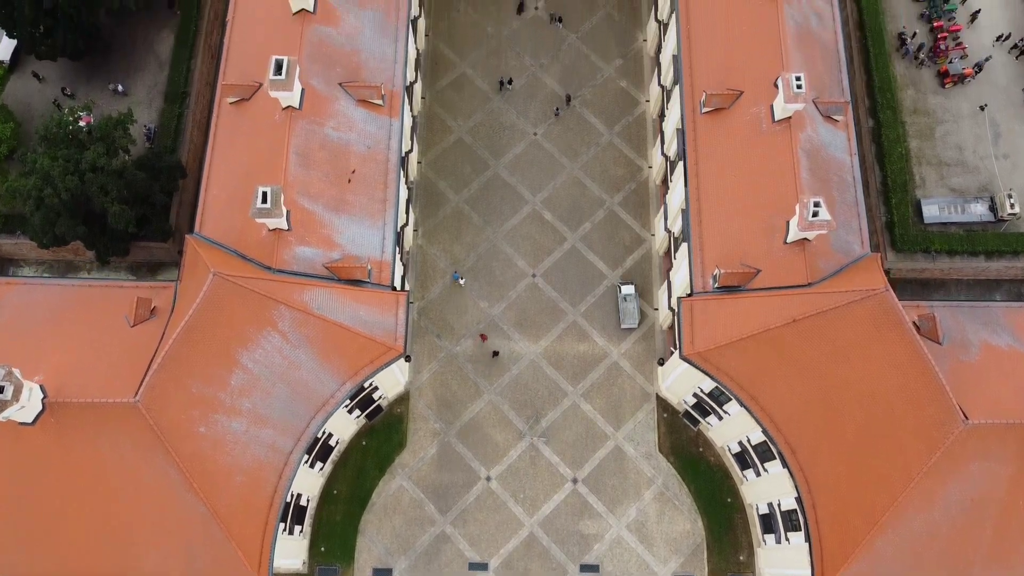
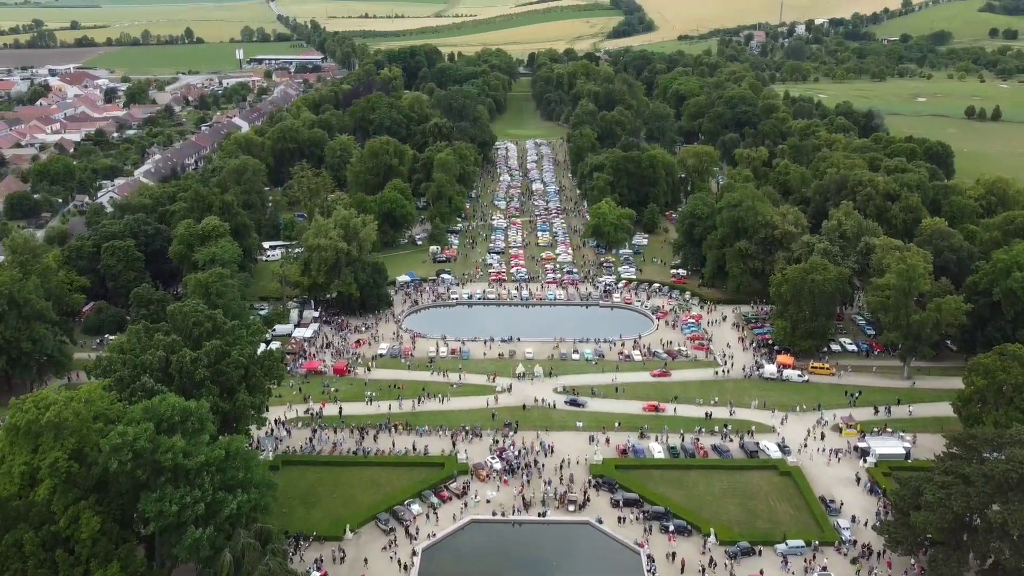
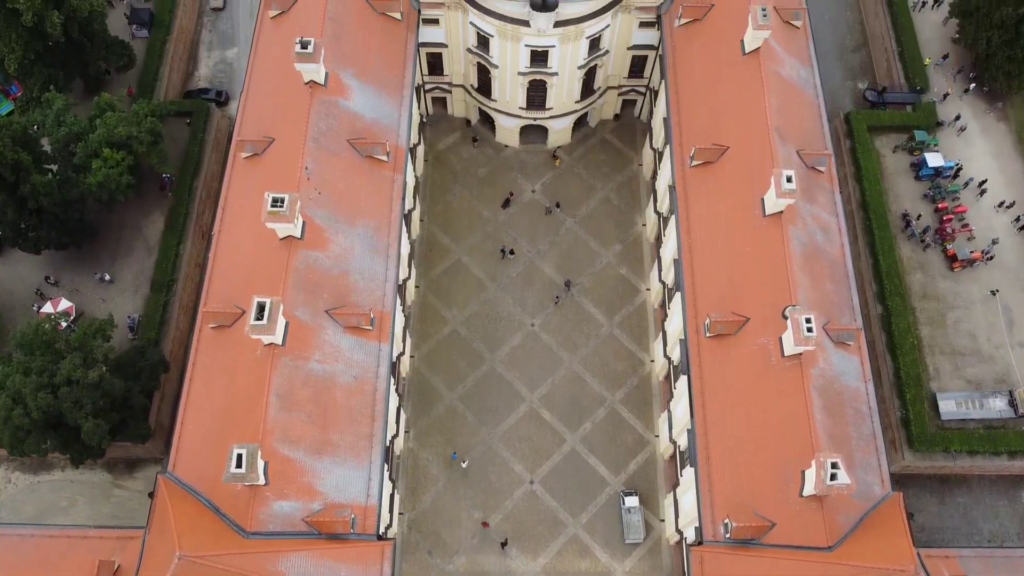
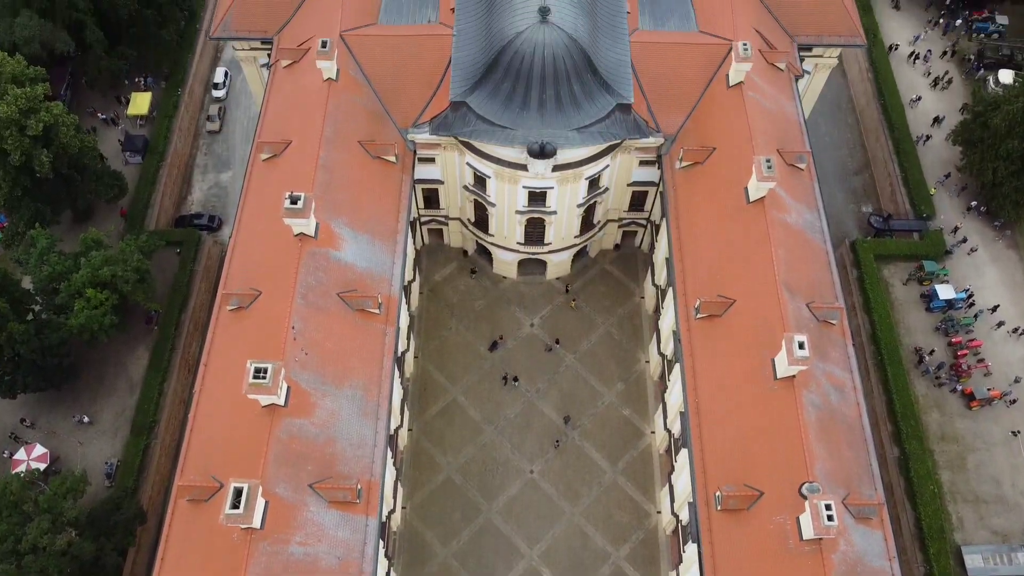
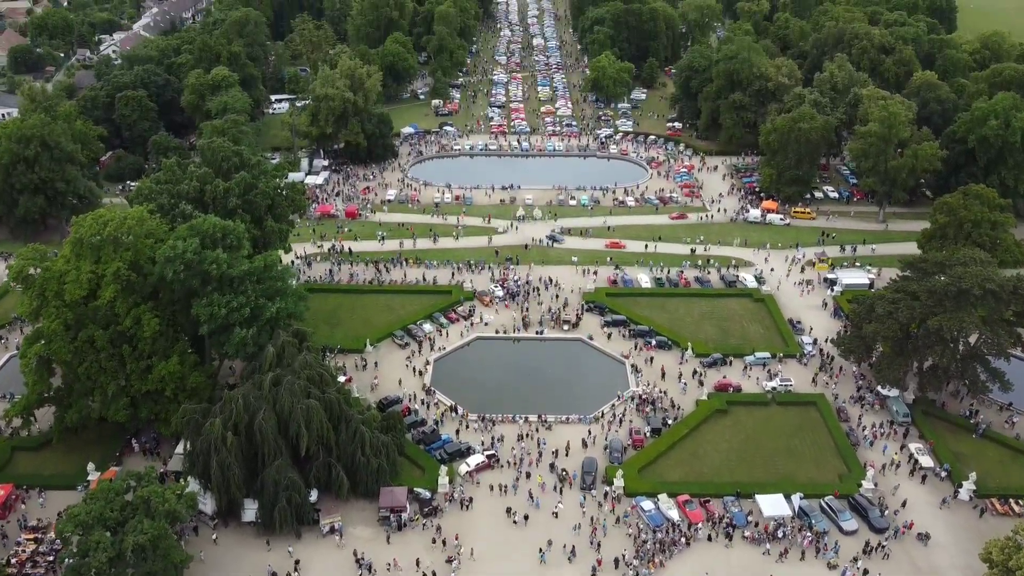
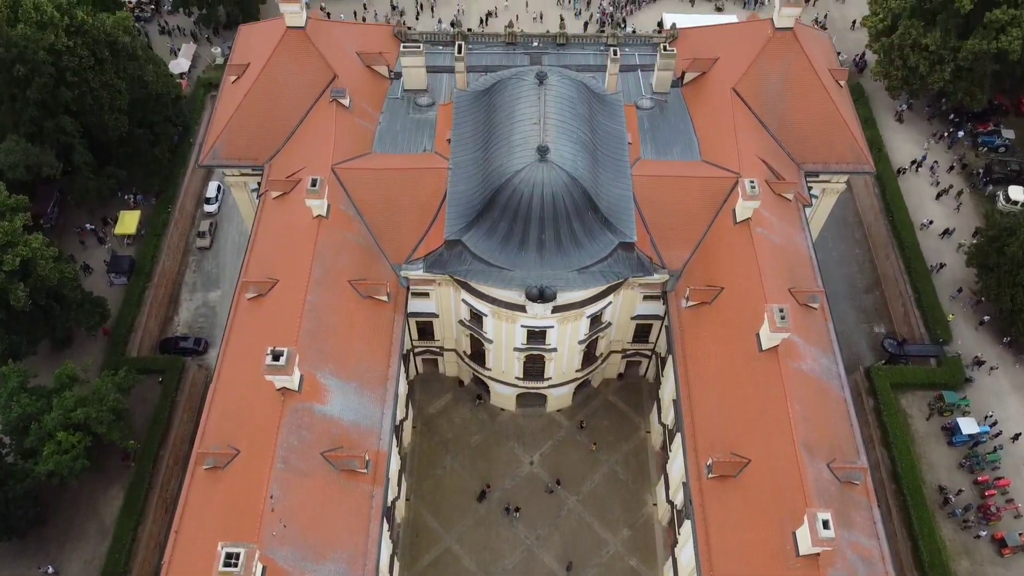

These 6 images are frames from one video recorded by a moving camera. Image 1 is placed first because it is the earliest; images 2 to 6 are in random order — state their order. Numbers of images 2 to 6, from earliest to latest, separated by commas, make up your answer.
3, 4, 6, 5, 2
